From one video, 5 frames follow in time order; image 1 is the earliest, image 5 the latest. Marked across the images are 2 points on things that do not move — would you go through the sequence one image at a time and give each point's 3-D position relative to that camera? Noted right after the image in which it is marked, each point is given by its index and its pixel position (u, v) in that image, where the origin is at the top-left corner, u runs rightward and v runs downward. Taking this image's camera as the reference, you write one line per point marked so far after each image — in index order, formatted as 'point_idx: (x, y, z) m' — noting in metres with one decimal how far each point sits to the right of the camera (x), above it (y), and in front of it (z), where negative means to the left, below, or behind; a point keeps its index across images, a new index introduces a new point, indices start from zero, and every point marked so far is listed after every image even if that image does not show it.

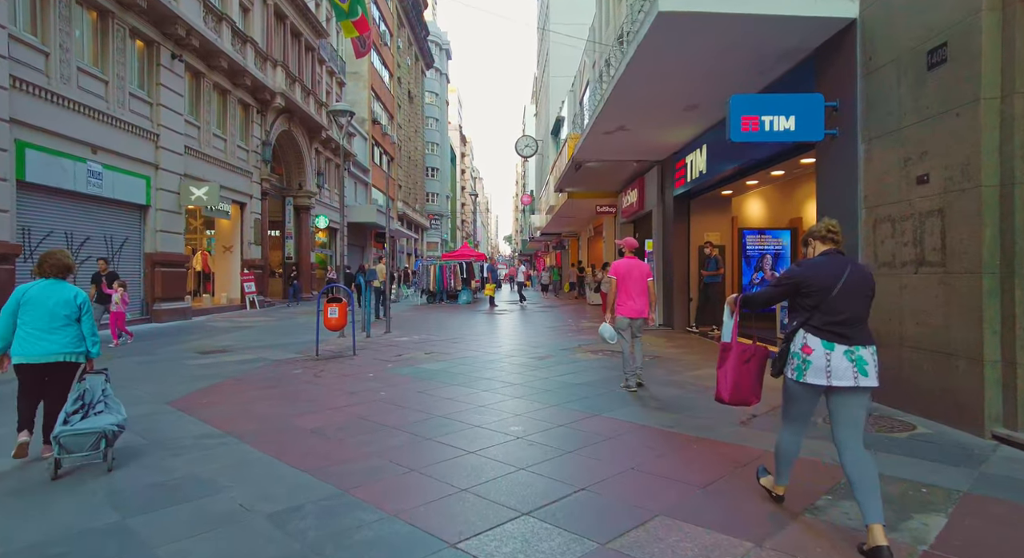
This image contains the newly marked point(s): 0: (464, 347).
0: (-0.9, -1.3, +10.0) m
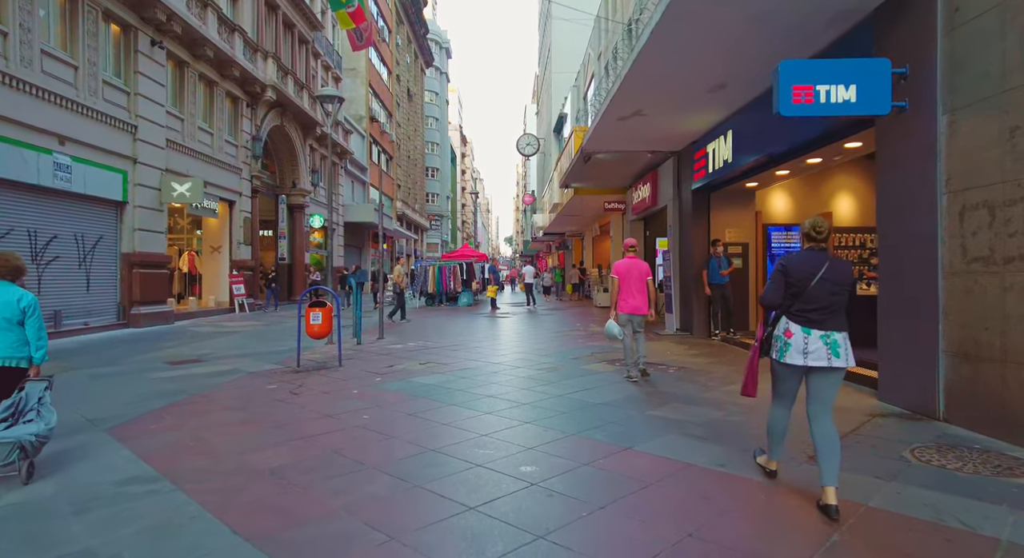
0: (-0.8, -1.3, +9.0) m
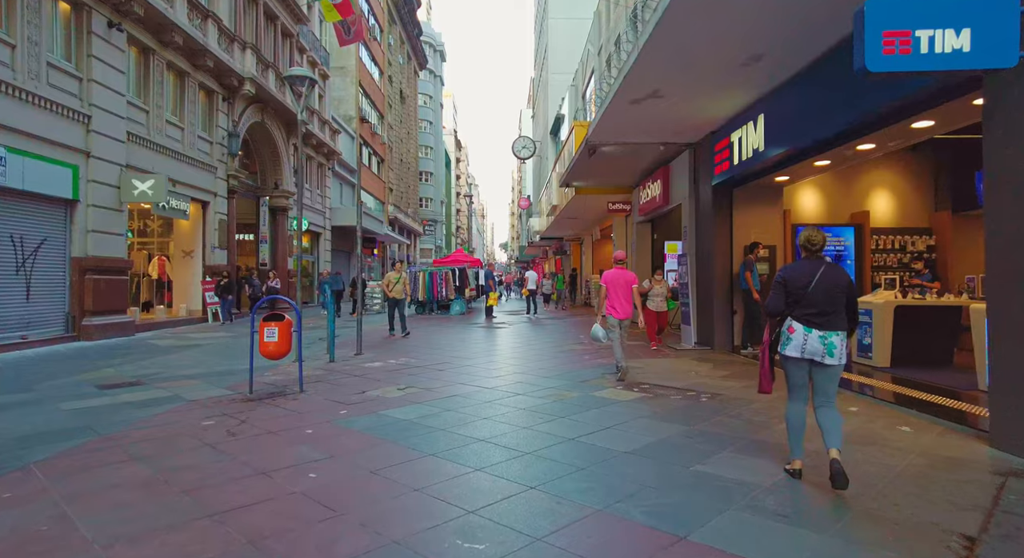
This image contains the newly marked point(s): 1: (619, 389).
0: (-0.9, -1.4, +7.6) m
1: (+1.3, -1.4, +6.8) m
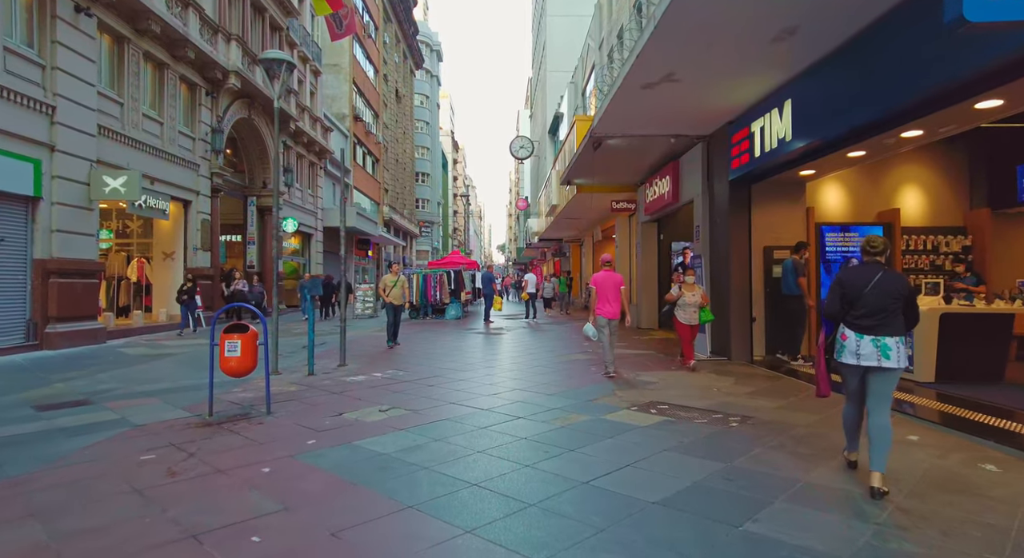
0: (-0.9, -1.4, +6.7) m
1: (+1.3, -1.4, +5.9) m
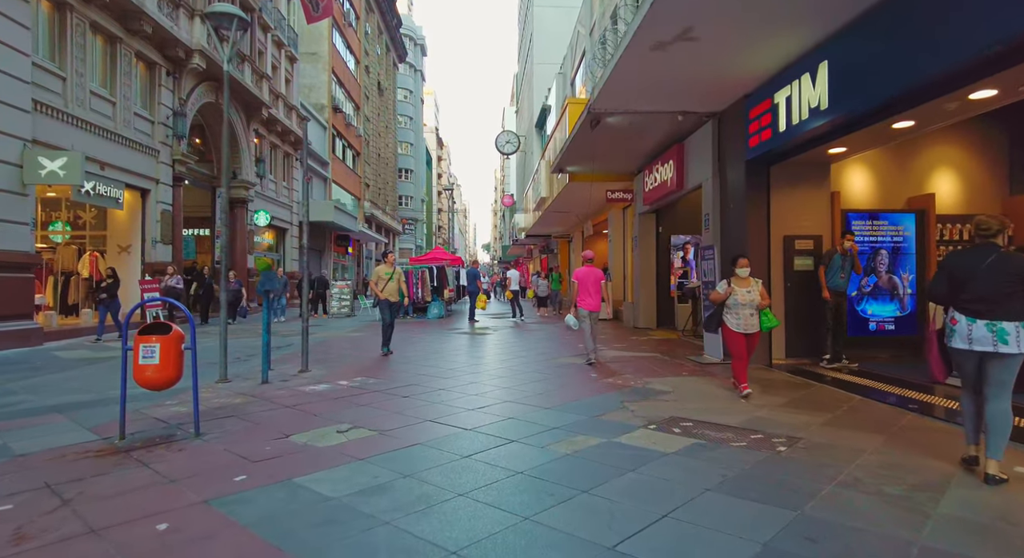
0: (-1.0, -1.3, +5.6) m
1: (+1.2, -1.3, +4.8) m
